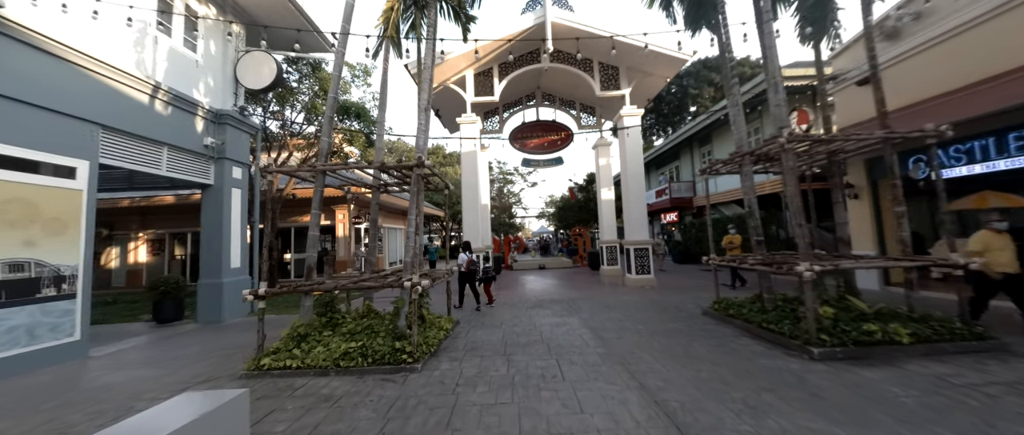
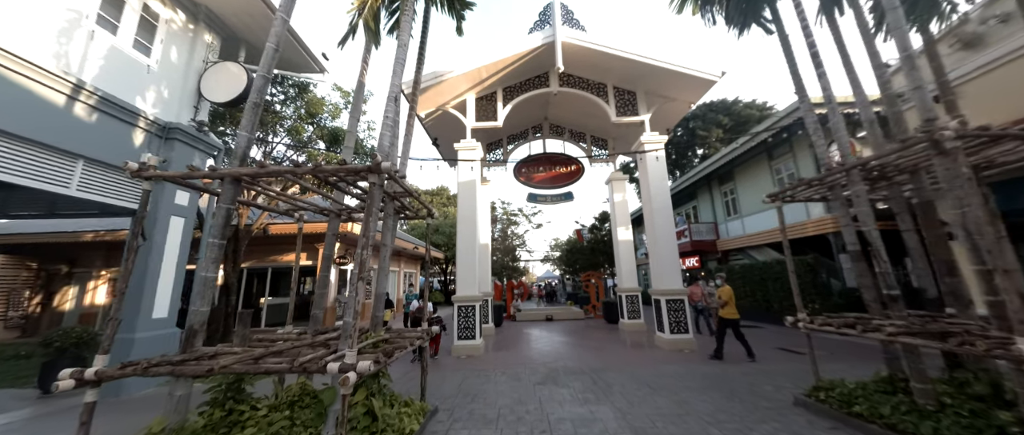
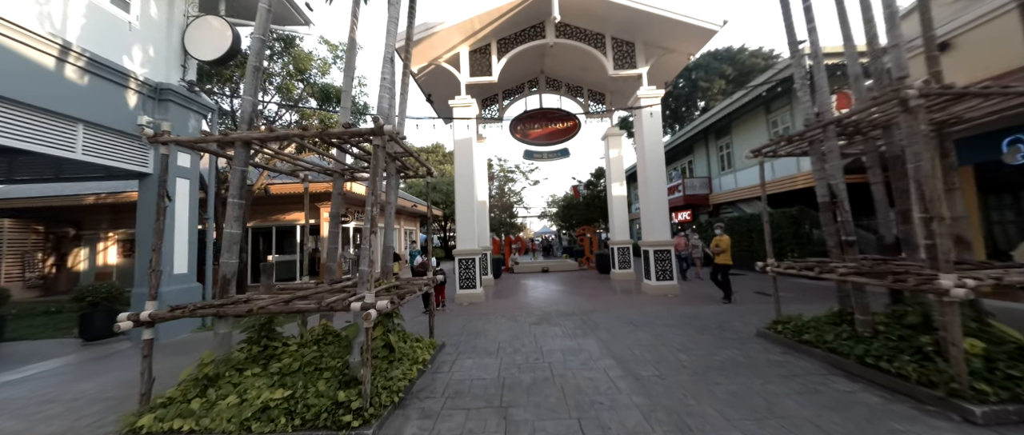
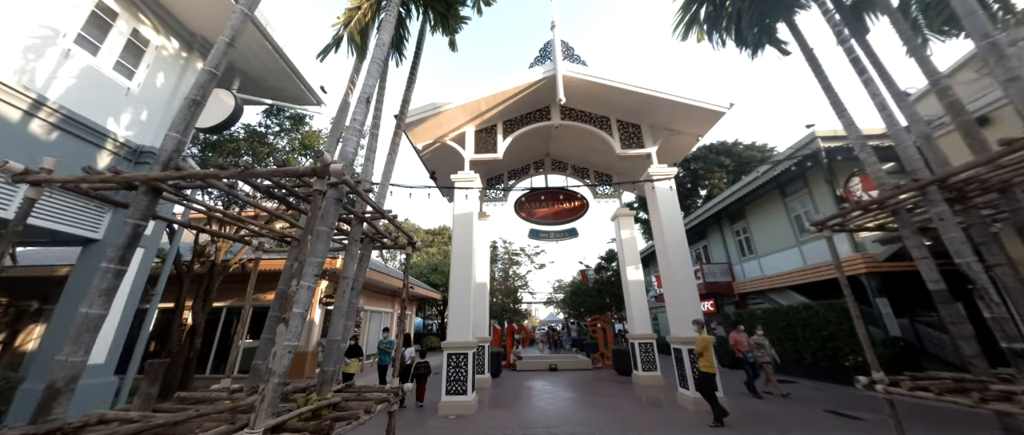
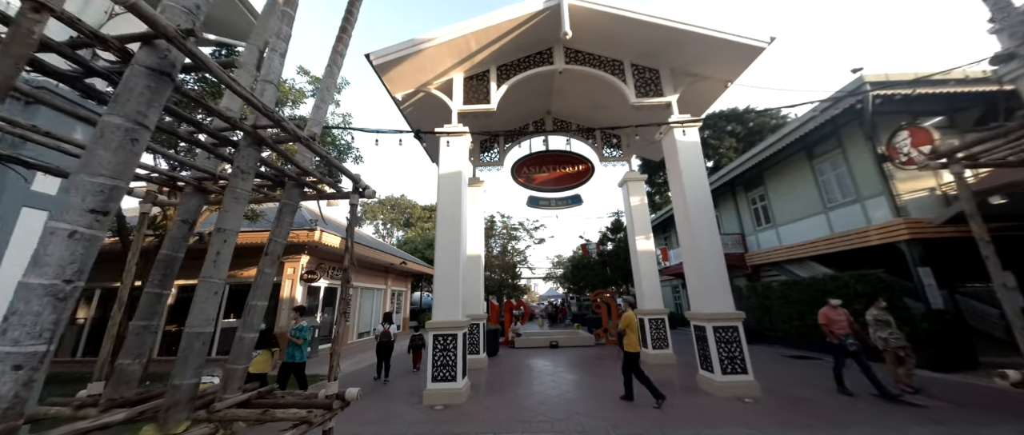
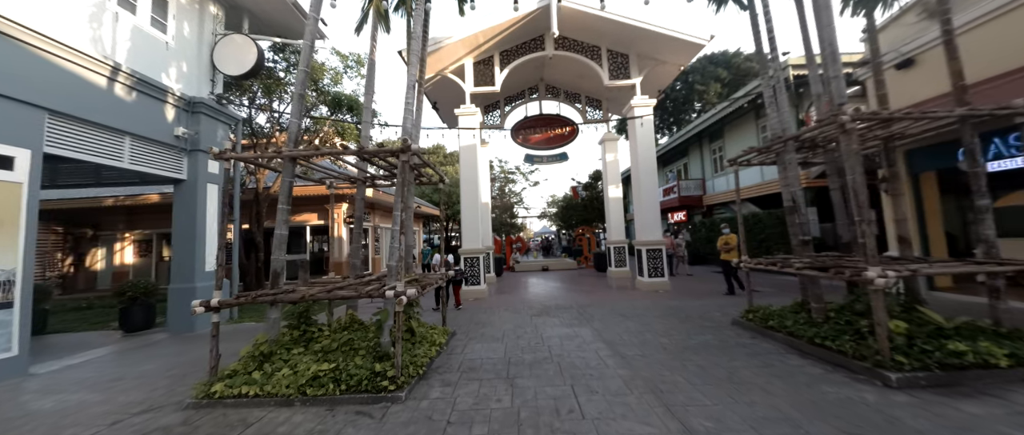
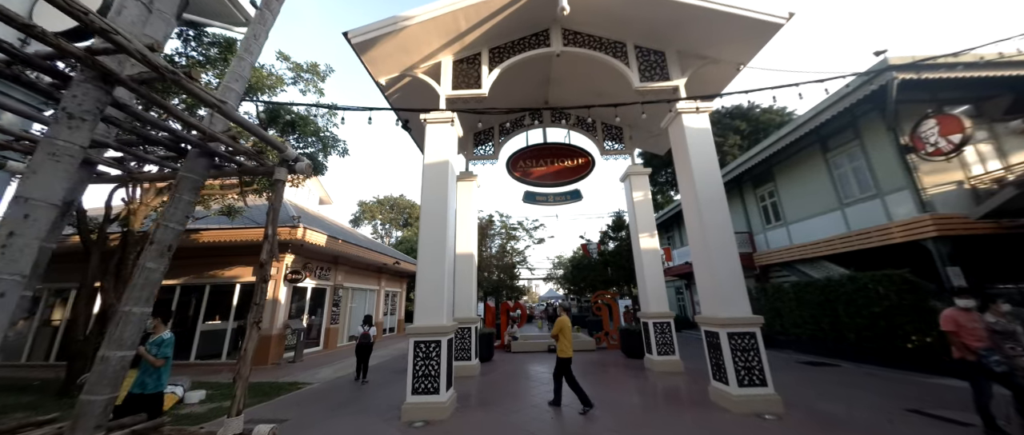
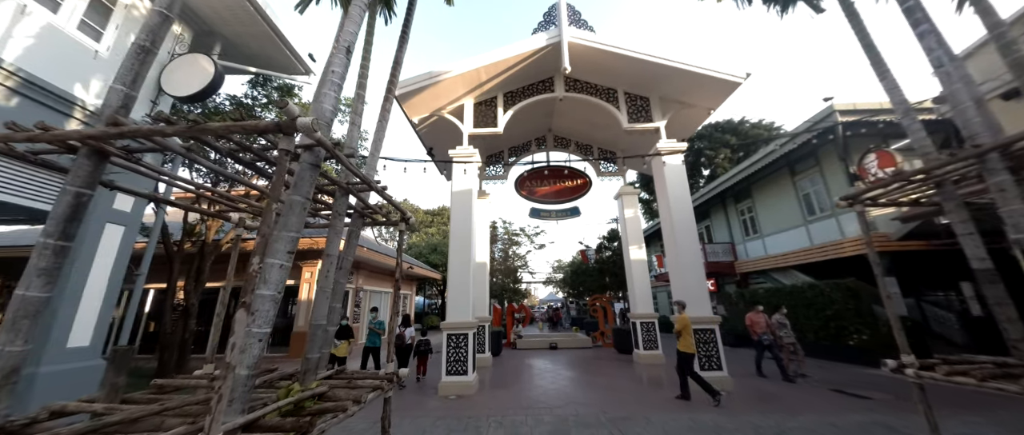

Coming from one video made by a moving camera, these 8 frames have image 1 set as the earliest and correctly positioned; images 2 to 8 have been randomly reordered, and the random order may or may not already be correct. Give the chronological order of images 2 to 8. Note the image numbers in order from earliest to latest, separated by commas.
6, 3, 2, 4, 8, 5, 7
